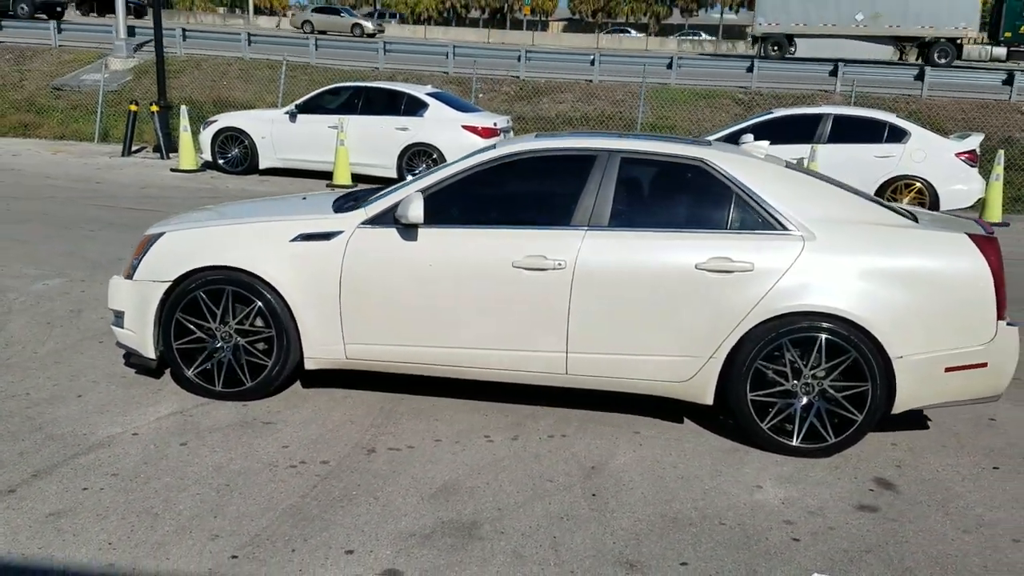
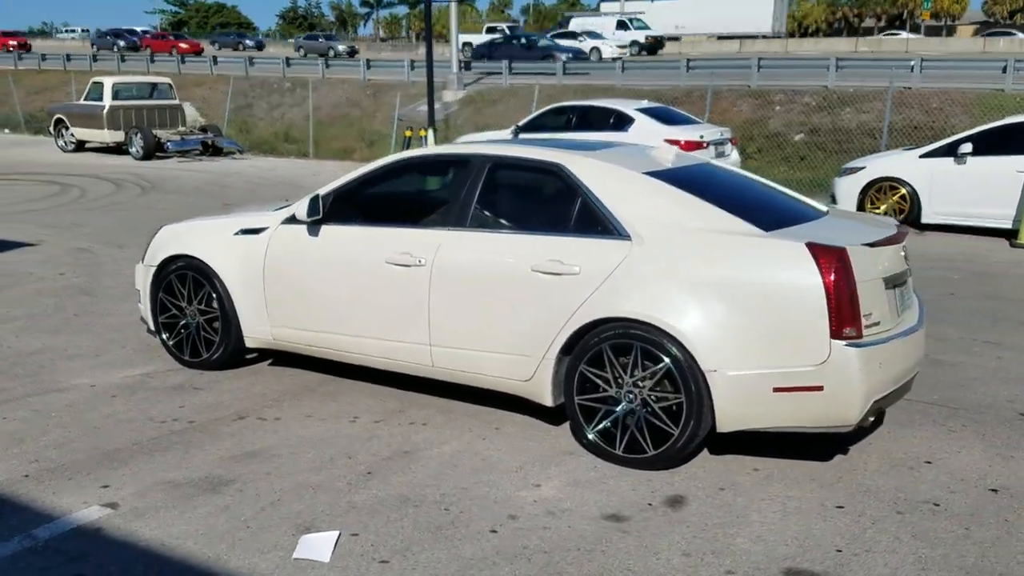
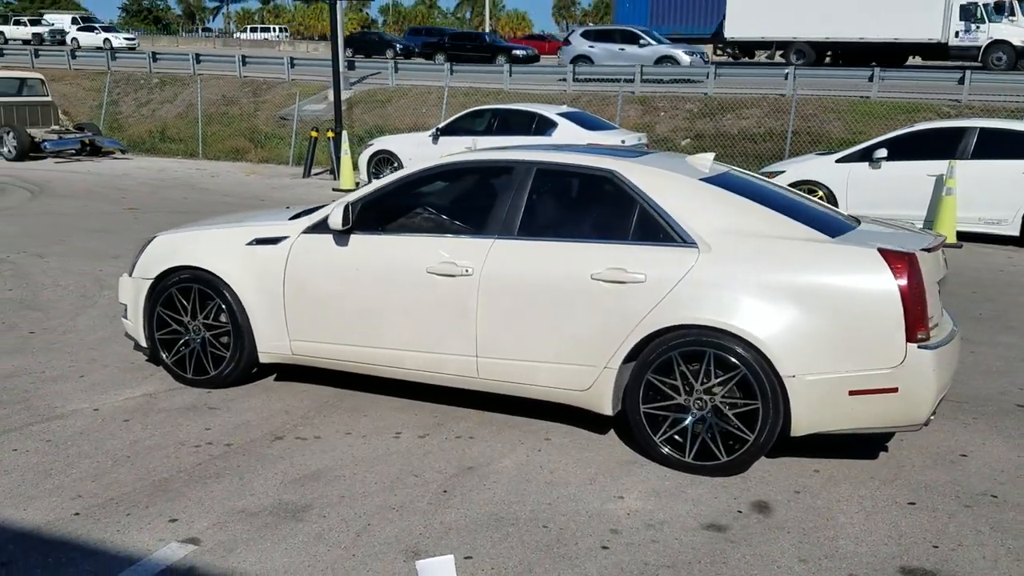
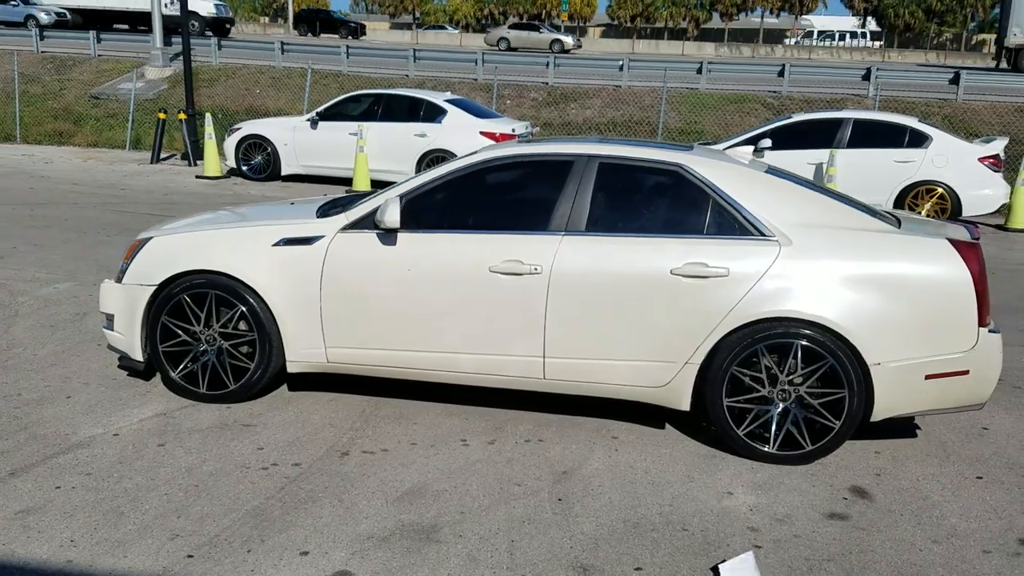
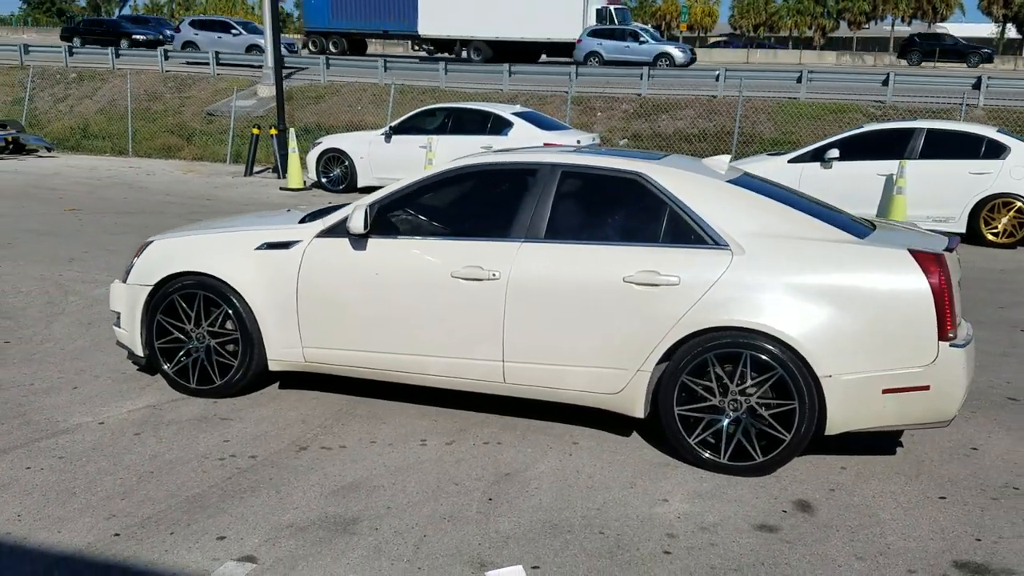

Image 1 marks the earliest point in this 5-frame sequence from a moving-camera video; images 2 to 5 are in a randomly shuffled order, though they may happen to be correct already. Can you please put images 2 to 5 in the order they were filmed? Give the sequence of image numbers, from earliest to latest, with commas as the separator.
4, 5, 3, 2
